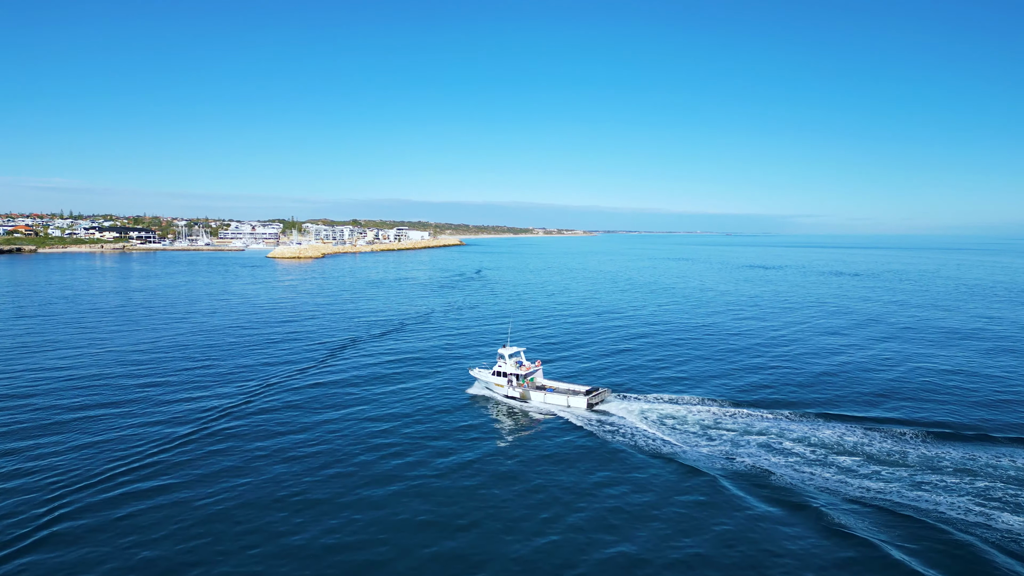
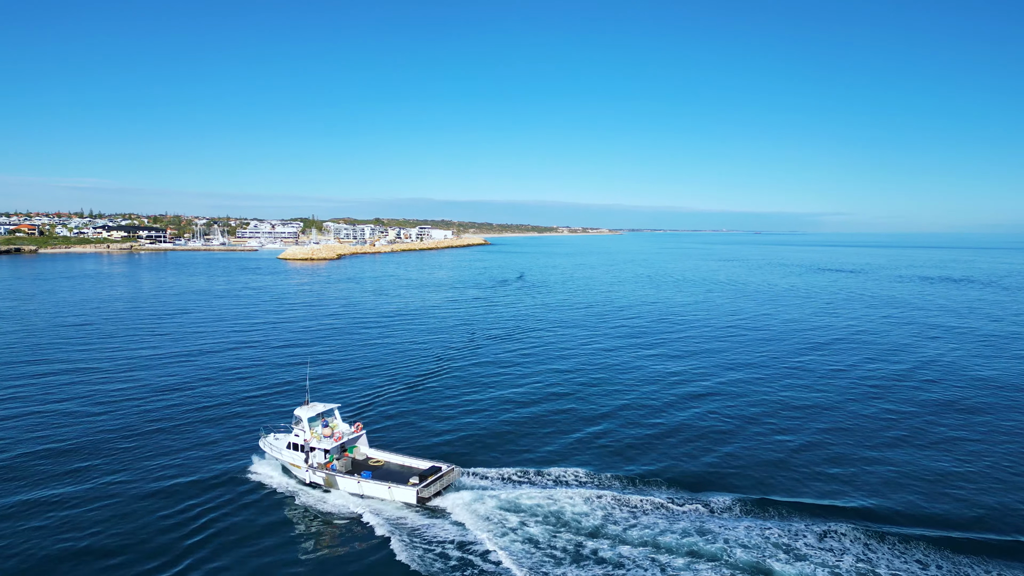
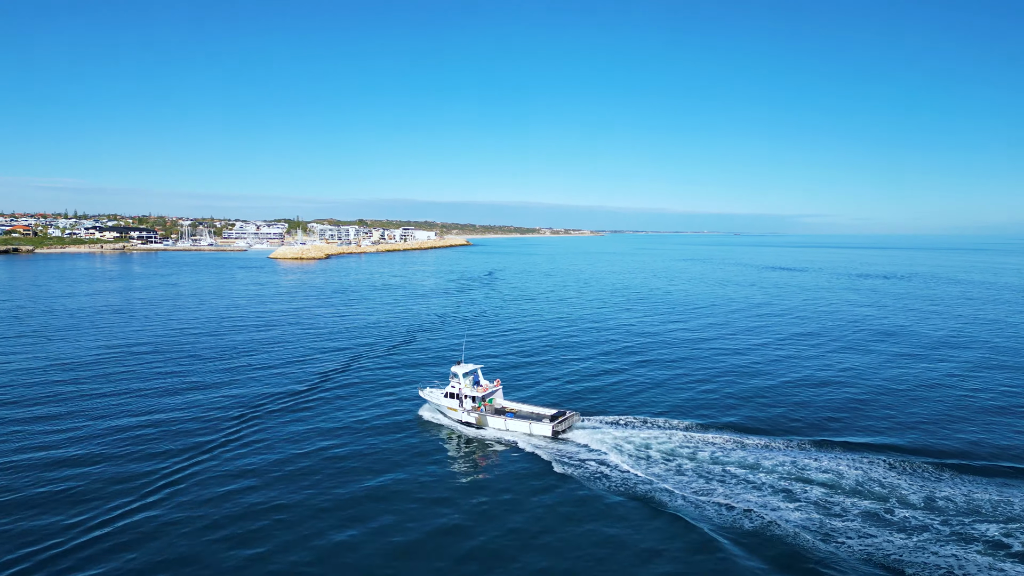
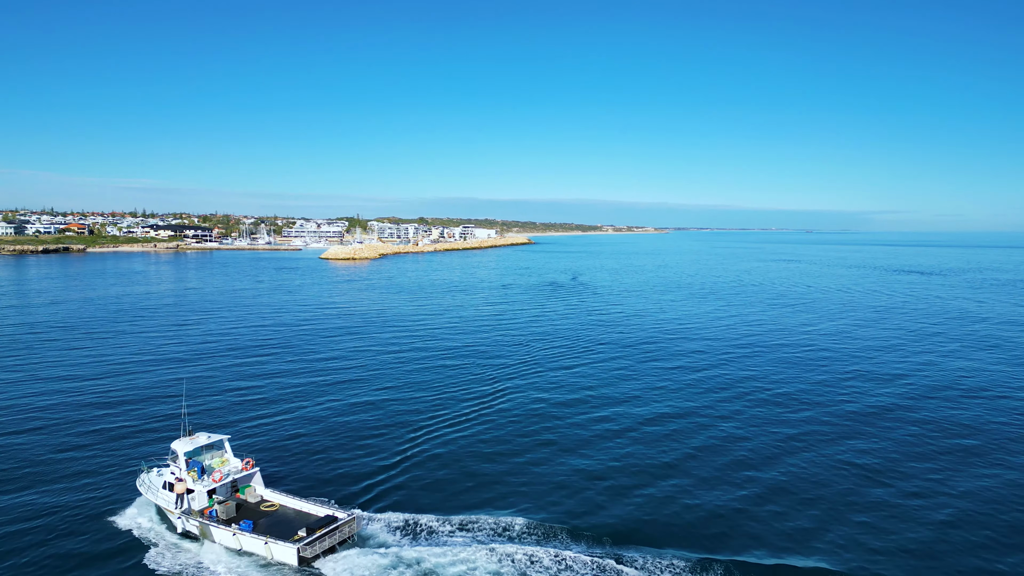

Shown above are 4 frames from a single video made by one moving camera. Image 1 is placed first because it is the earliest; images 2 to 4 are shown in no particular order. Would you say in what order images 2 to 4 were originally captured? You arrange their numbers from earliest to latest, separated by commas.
3, 2, 4
